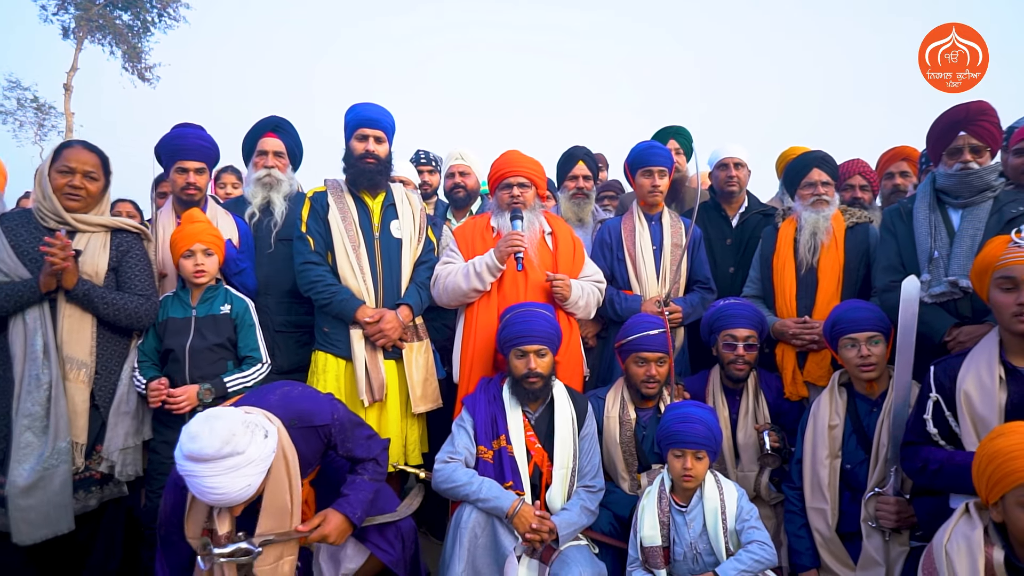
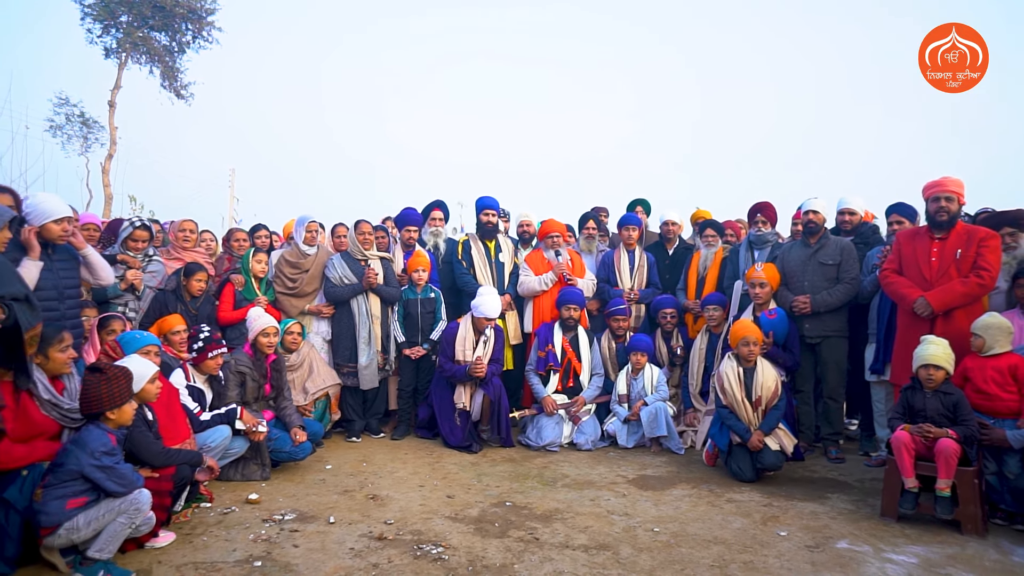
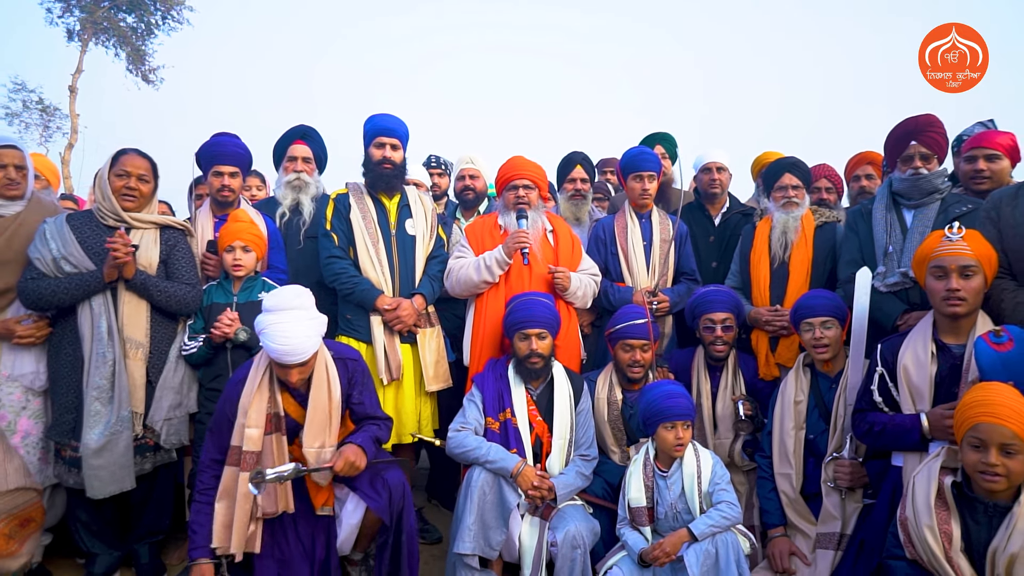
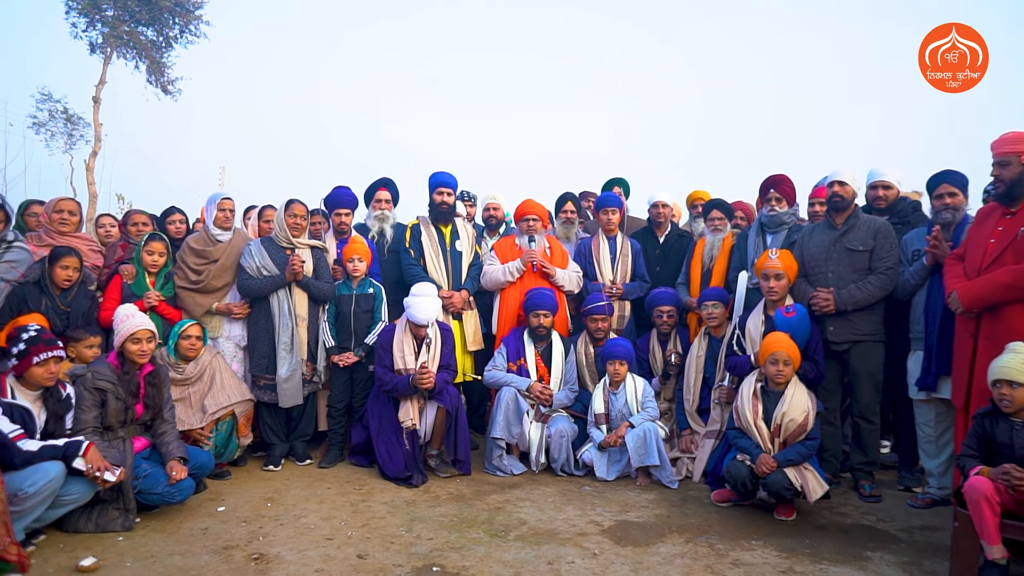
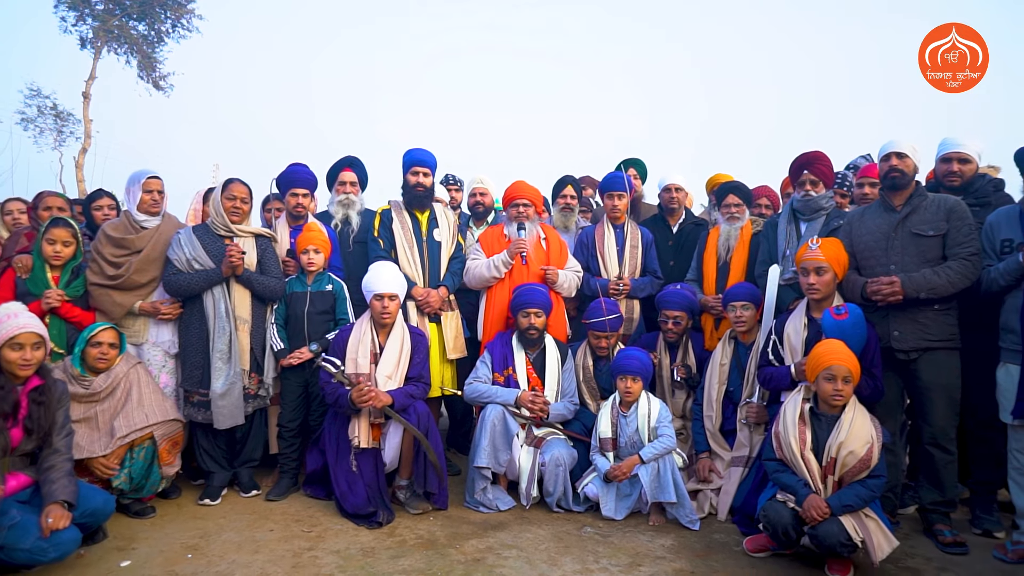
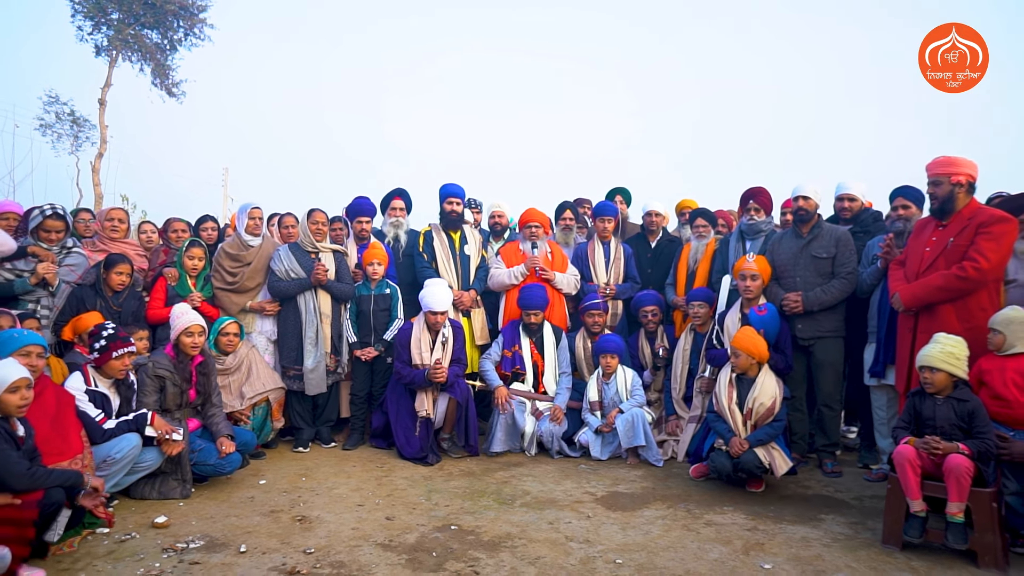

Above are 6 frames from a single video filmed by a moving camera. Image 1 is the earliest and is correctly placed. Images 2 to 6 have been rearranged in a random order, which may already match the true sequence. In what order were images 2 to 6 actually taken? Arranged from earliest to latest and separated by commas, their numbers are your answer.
3, 5, 4, 6, 2
